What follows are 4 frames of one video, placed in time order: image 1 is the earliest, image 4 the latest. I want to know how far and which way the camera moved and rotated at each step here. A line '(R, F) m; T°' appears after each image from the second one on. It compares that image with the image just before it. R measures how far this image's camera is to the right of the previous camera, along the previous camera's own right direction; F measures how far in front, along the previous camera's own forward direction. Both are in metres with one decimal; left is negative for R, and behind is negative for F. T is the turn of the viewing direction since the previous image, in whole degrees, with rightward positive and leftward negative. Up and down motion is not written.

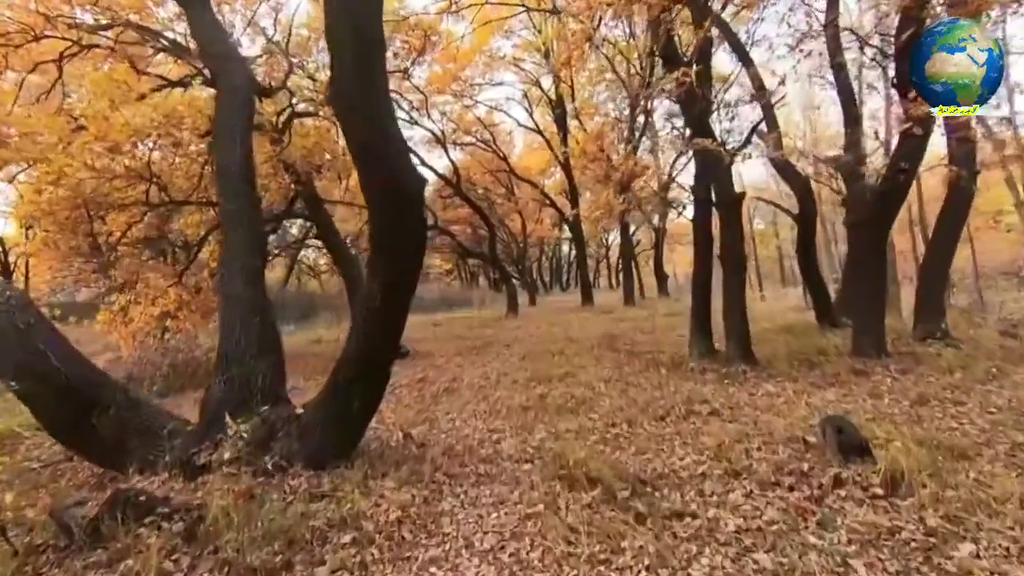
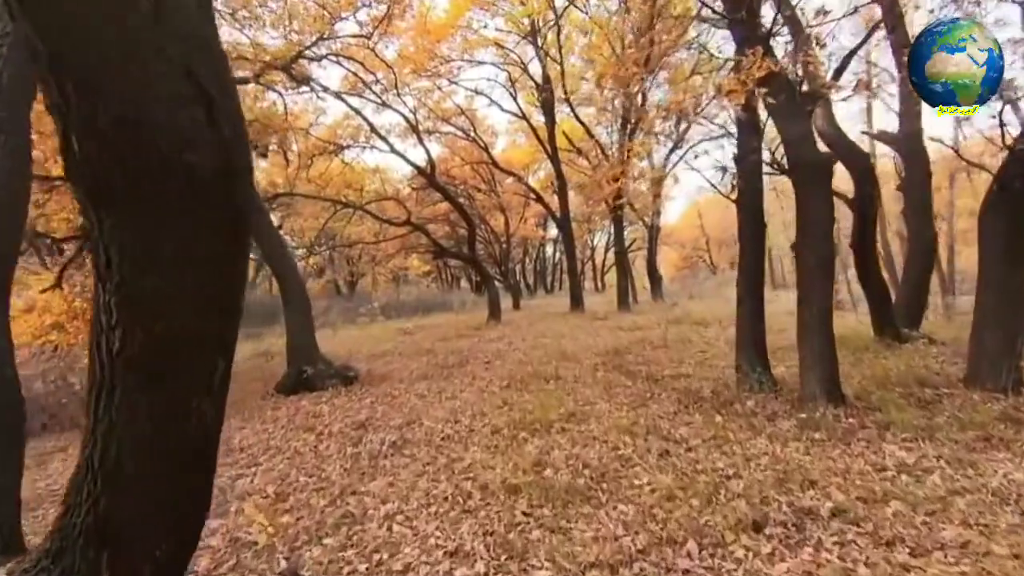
(0.0, +3.3) m; +2°
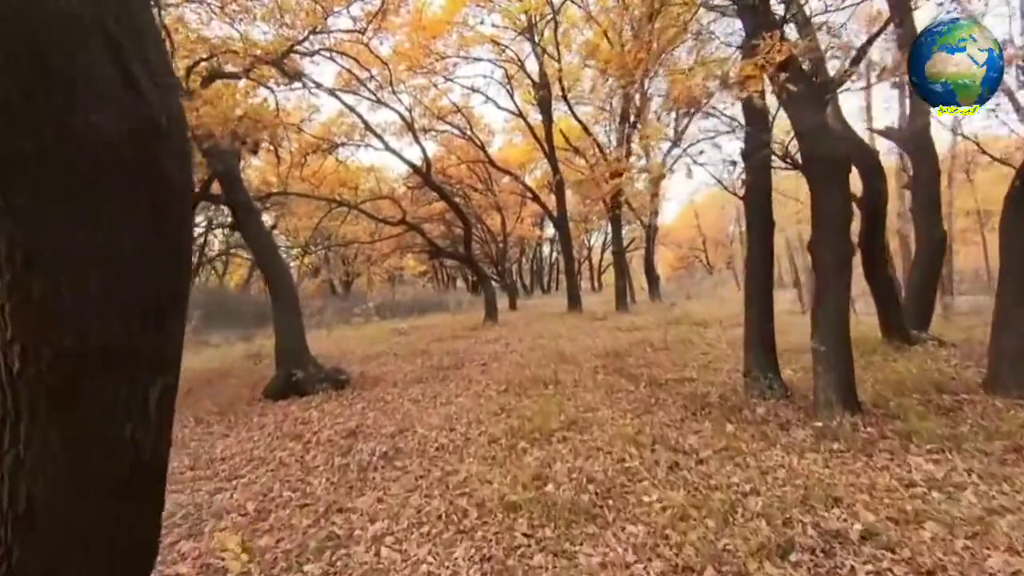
(0.0, +0.4) m; 0°
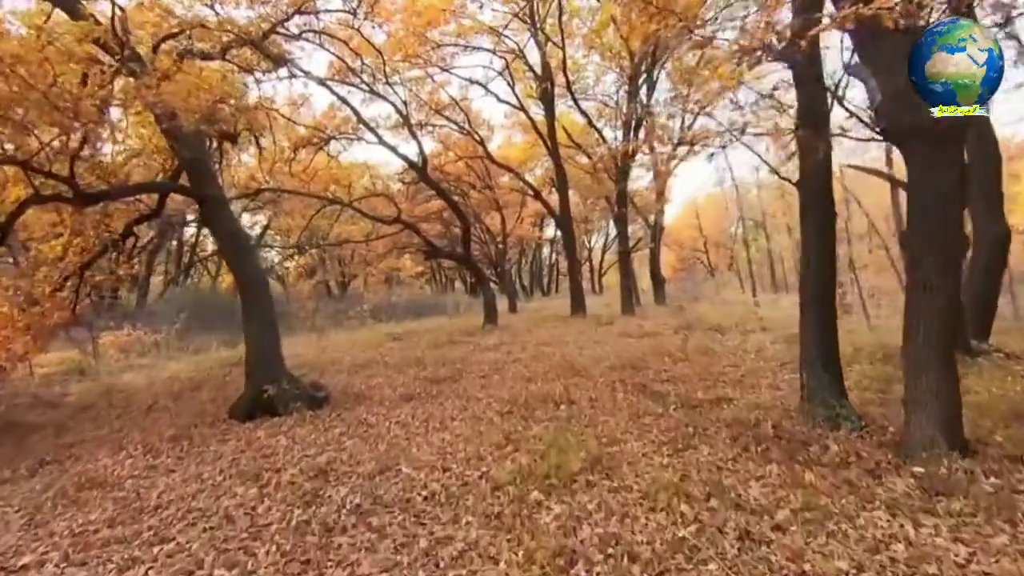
(-0.1, +1.4) m; 0°
